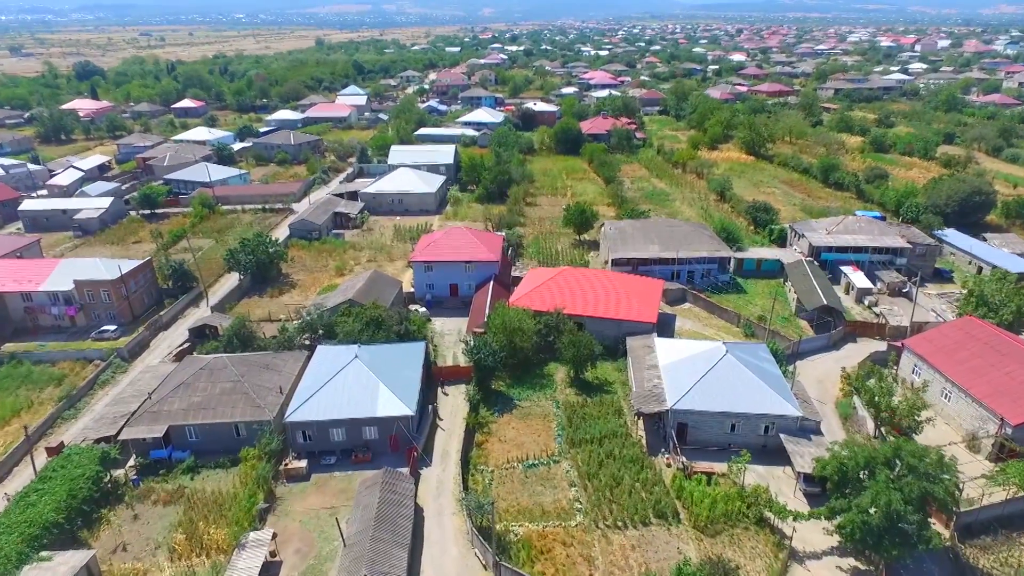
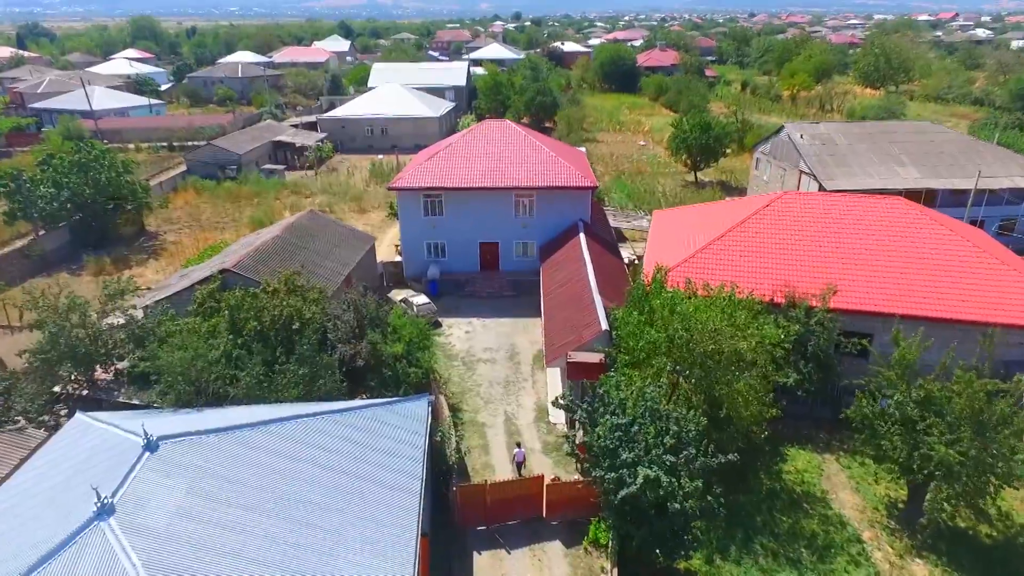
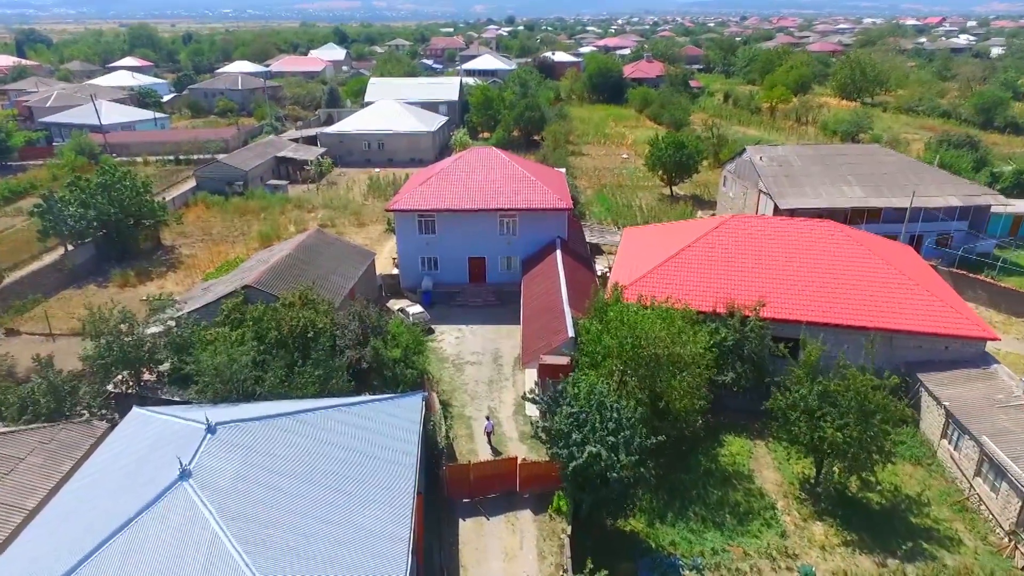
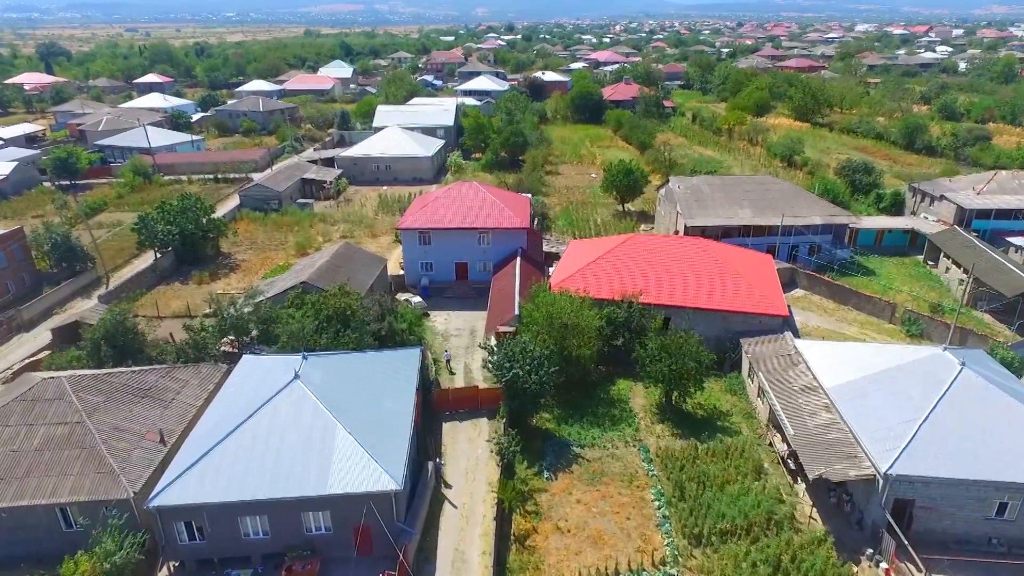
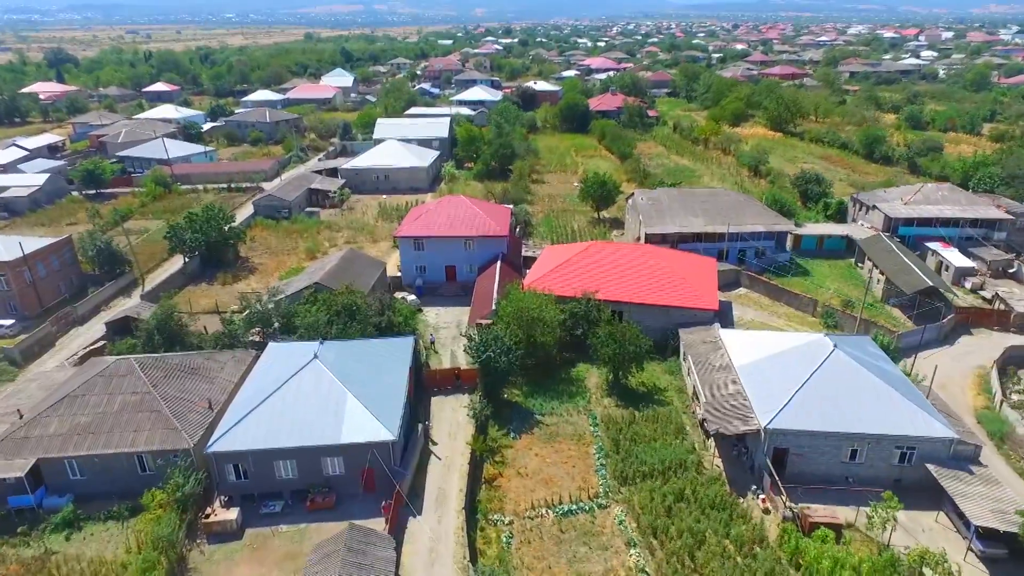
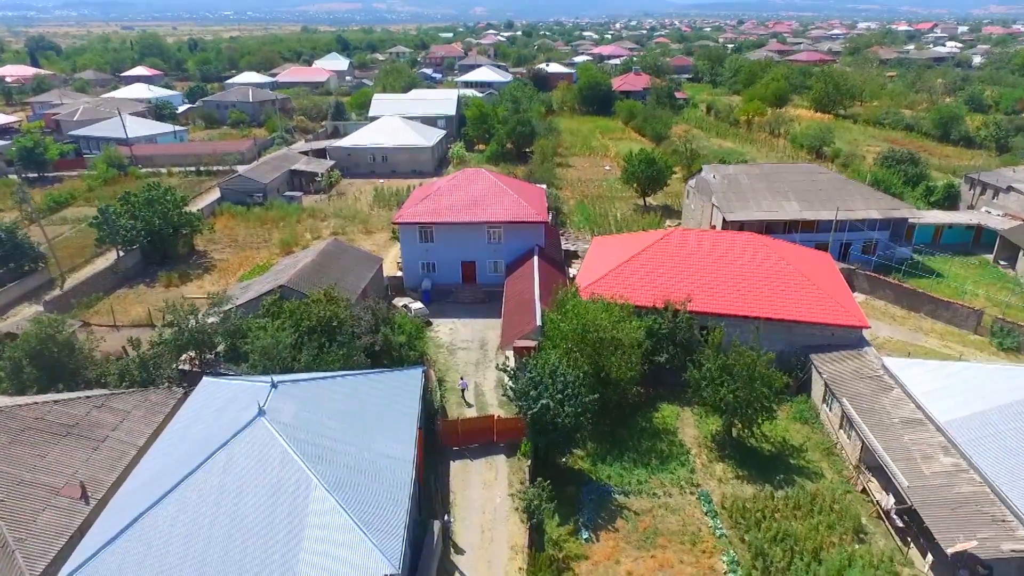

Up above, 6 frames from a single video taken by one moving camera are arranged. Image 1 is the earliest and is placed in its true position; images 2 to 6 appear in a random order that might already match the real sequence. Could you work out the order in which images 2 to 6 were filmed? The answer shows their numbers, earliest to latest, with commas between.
5, 4, 6, 3, 2
